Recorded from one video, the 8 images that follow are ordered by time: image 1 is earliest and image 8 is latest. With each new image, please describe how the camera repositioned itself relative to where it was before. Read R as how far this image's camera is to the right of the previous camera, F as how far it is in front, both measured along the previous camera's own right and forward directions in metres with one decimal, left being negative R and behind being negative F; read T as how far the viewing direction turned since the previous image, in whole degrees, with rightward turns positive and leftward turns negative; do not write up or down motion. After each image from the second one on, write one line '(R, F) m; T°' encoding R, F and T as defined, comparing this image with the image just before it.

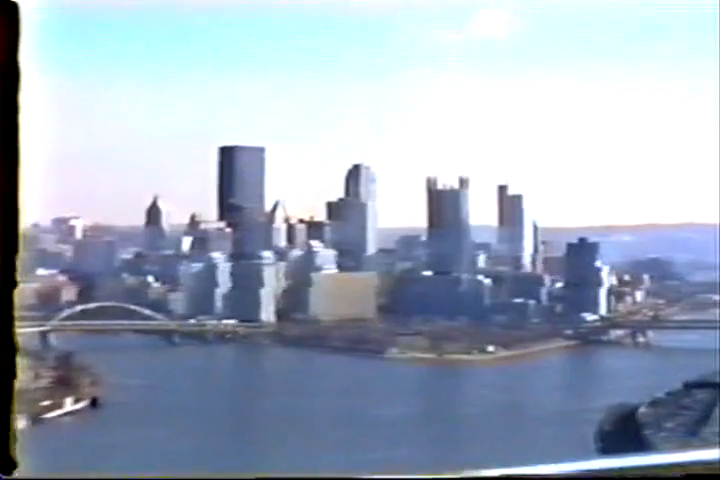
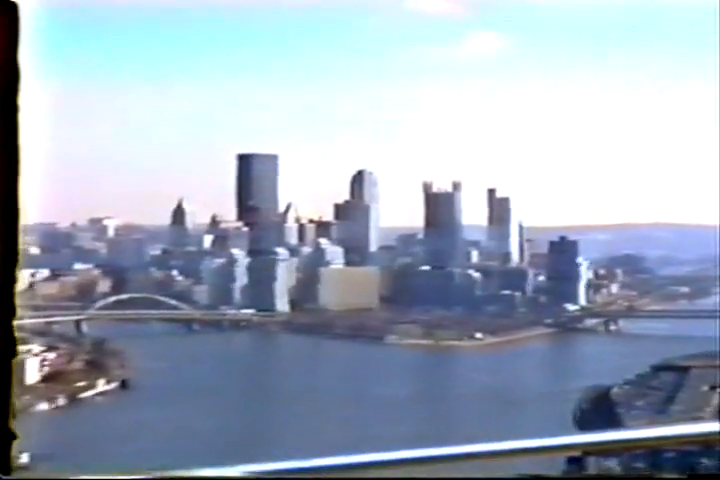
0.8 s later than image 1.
(+0.1, -0.2) m; -4°
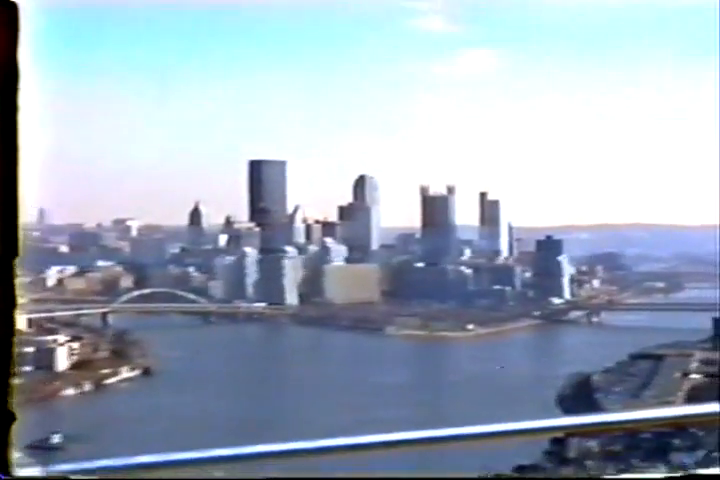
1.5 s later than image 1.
(0.0, -0.2) m; 0°
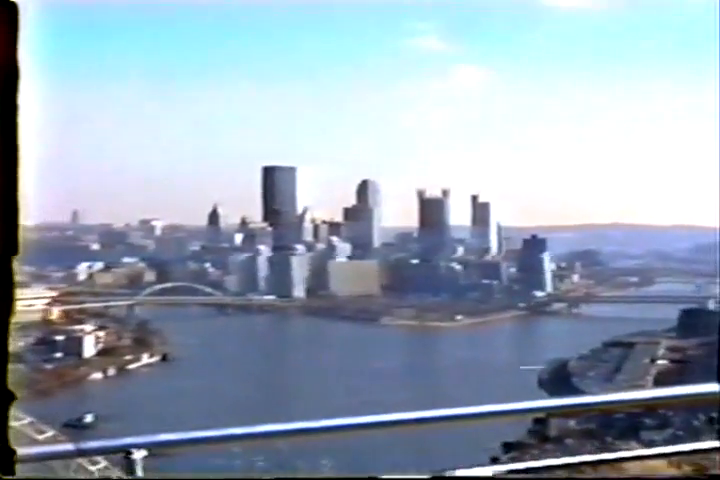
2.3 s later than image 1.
(0.0, -0.2) m; 0°
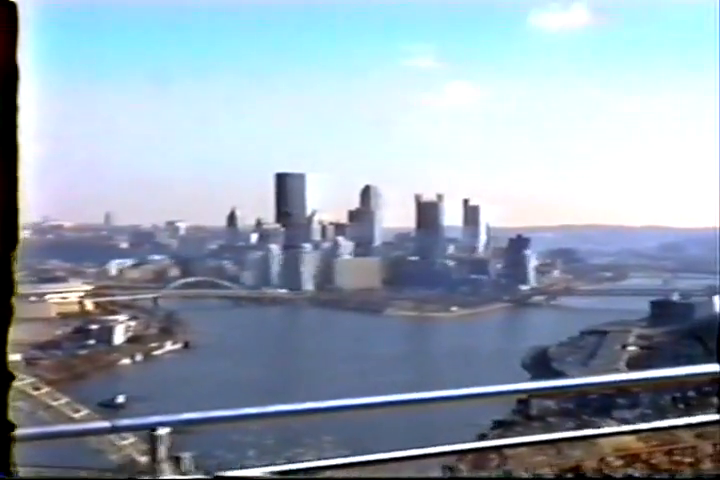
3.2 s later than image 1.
(0.0, -0.3) m; 0°
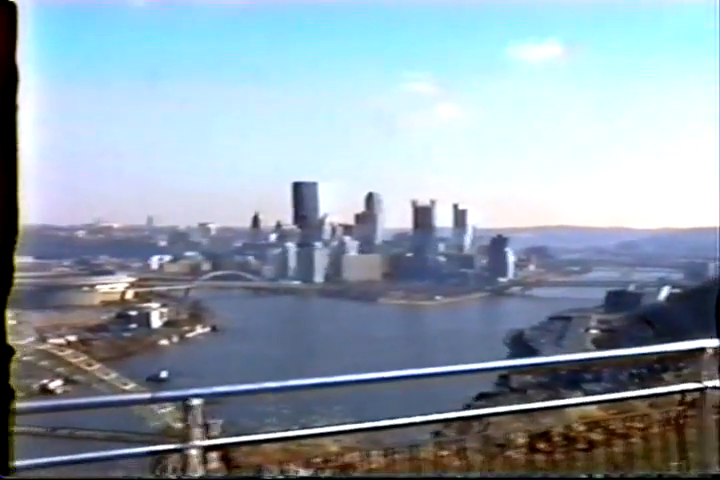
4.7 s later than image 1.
(-0.1, -0.5) m; +1°
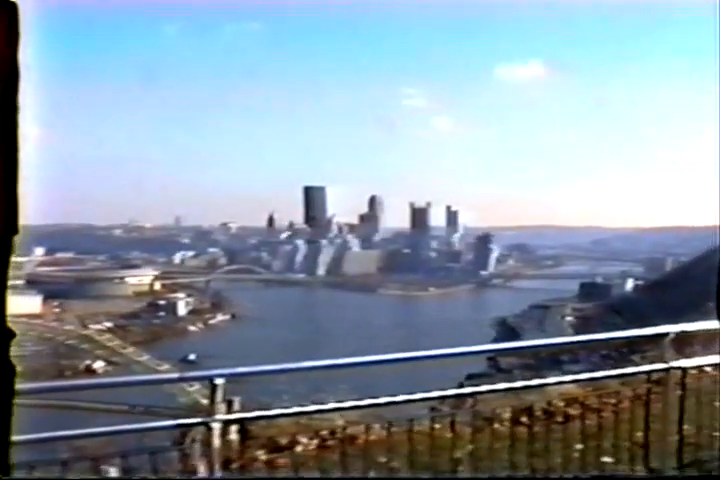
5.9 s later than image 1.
(-0.1, -0.4) m; +1°
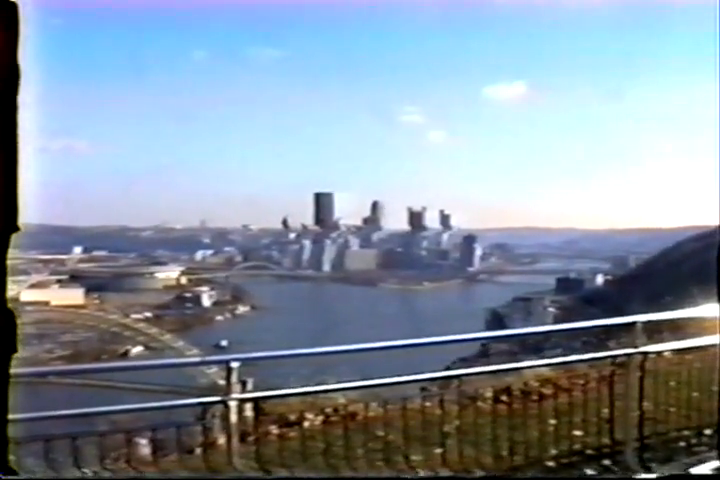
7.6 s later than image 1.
(-0.1, -0.5) m; +1°
